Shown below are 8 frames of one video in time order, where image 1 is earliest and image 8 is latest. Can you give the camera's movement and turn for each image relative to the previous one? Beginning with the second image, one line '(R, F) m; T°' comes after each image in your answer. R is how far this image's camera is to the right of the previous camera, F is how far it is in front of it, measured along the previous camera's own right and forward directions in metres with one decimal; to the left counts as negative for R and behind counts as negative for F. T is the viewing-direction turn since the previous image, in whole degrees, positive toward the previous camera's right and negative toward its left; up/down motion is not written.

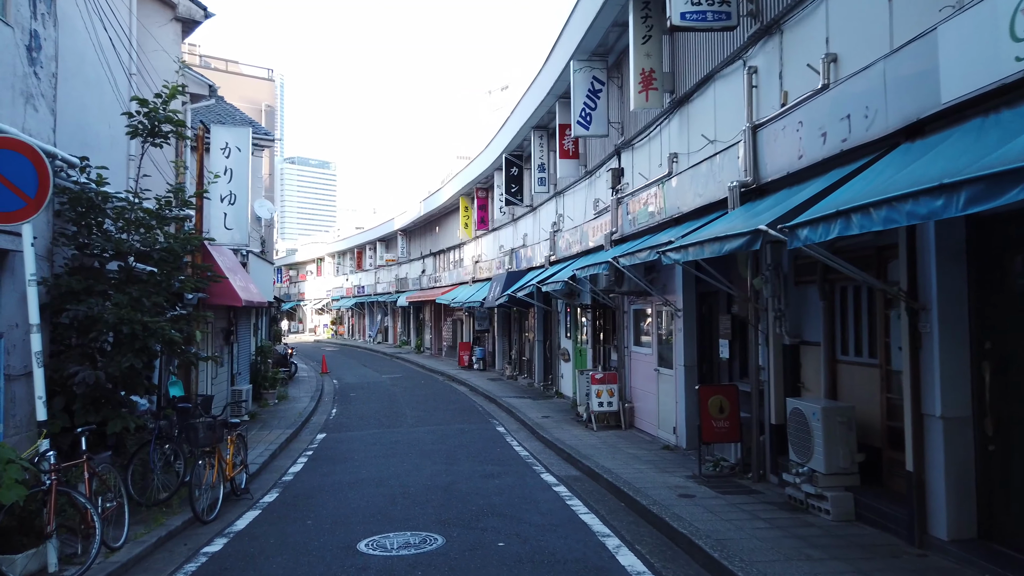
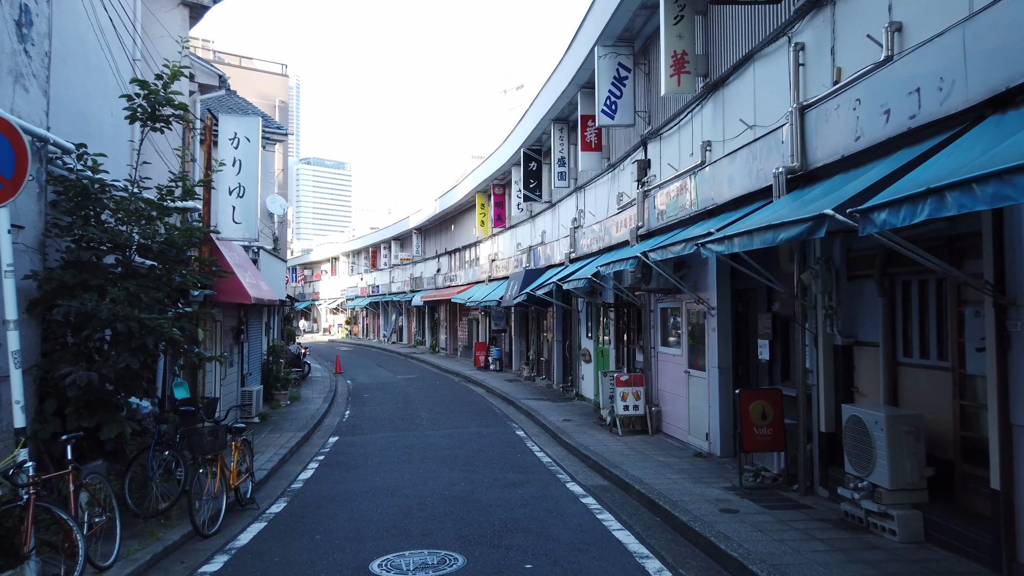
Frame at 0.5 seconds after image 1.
(-0.1, +0.6) m; -1°
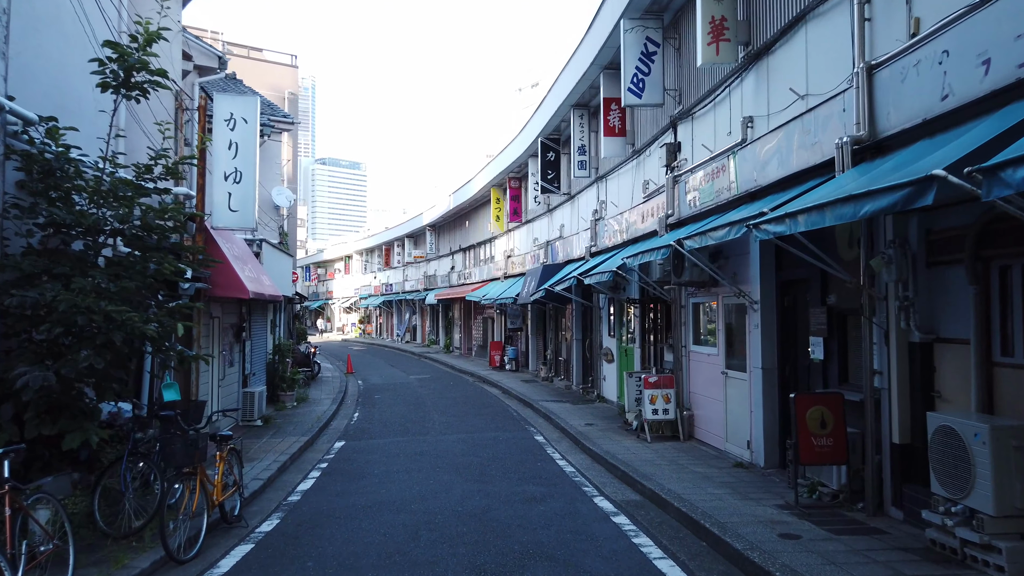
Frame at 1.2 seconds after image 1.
(-0.1, +0.9) m; -1°
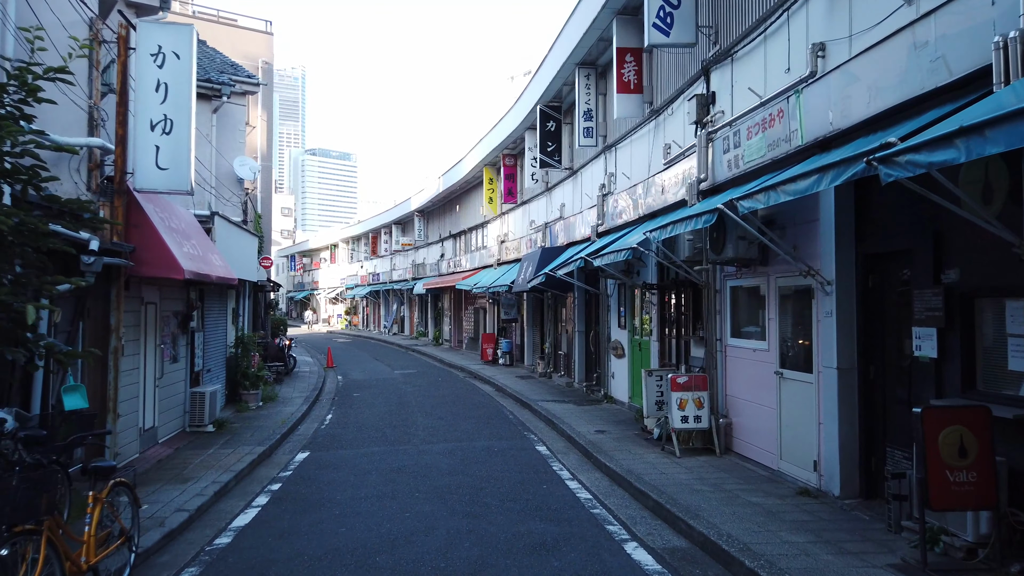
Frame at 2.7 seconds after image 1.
(-0.1, +2.0) m; +1°
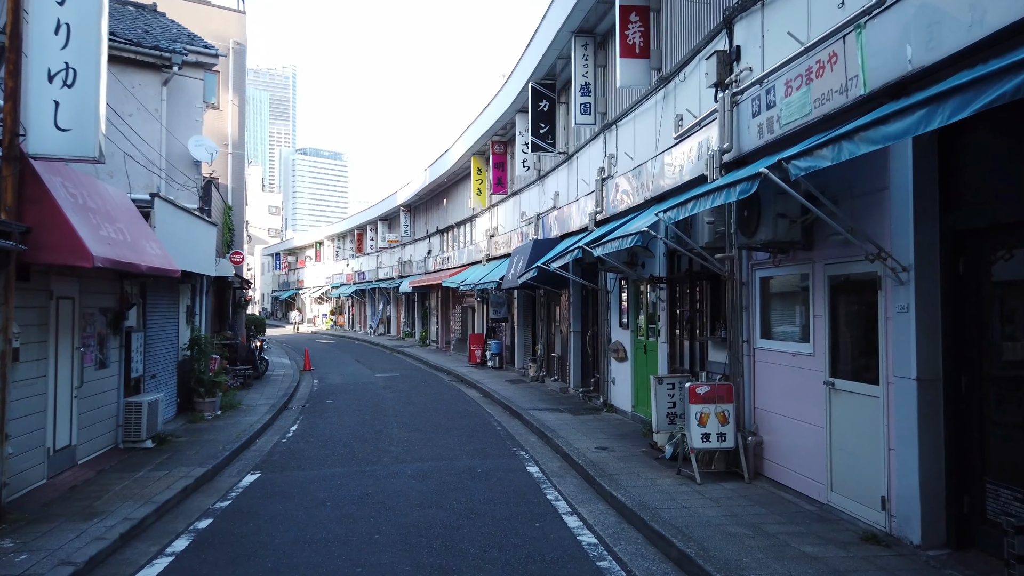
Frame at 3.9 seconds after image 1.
(+0.1, +1.5) m; +1°
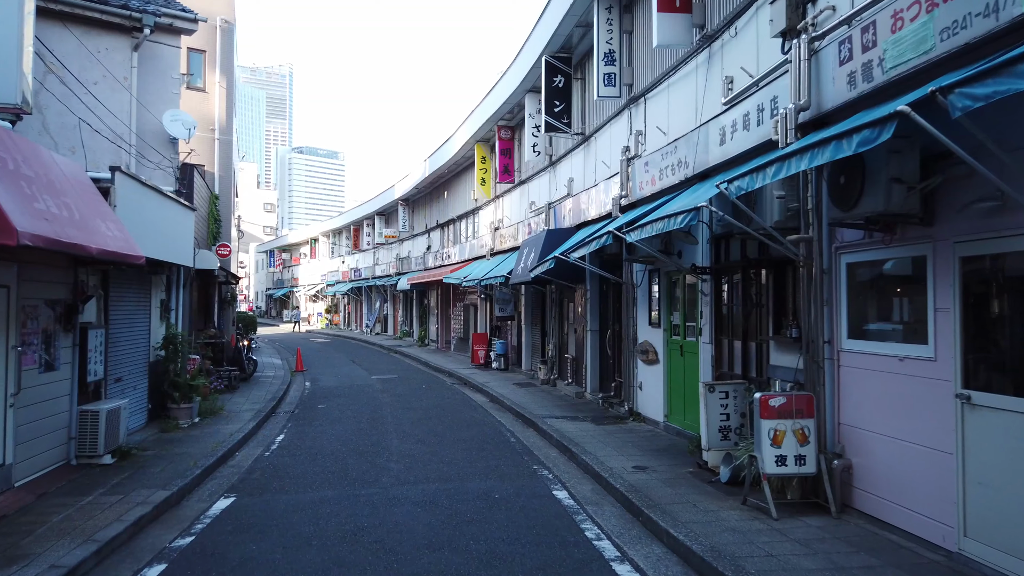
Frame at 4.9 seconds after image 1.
(-0.3, +1.4) m; 0°
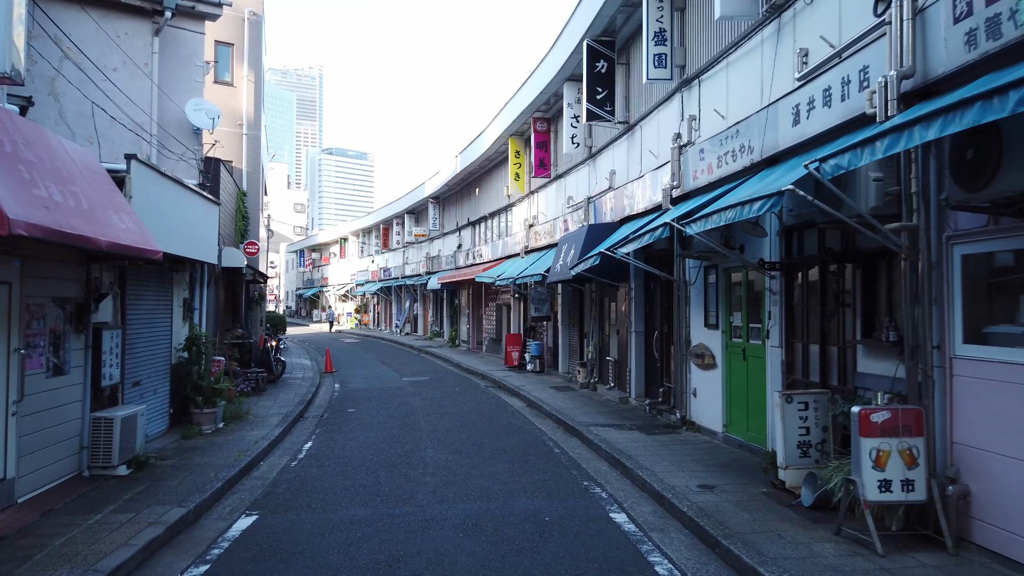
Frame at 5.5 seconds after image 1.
(-0.2, +0.8) m; -2°
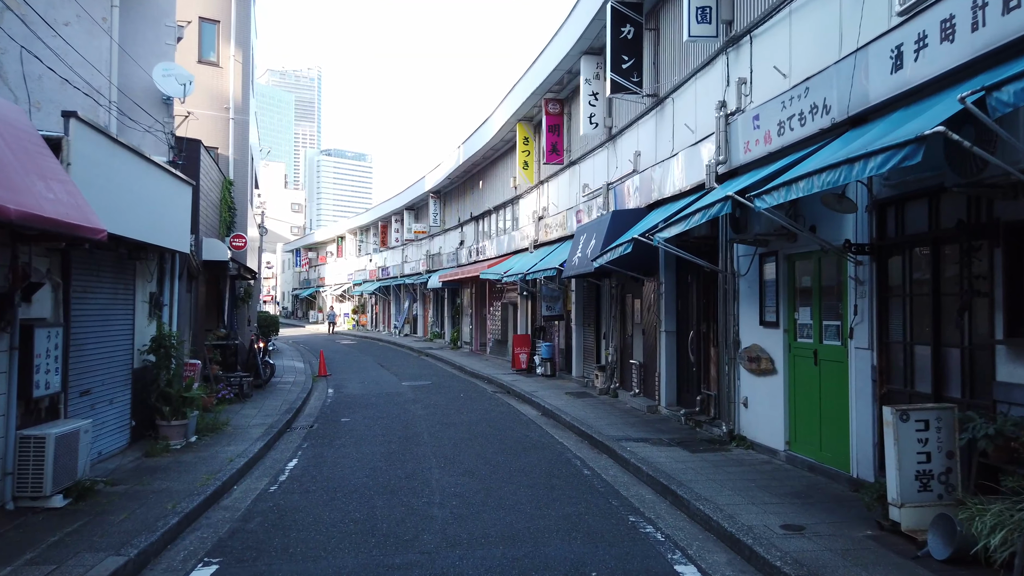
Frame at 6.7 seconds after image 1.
(-0.2, +1.5) m; 0°
